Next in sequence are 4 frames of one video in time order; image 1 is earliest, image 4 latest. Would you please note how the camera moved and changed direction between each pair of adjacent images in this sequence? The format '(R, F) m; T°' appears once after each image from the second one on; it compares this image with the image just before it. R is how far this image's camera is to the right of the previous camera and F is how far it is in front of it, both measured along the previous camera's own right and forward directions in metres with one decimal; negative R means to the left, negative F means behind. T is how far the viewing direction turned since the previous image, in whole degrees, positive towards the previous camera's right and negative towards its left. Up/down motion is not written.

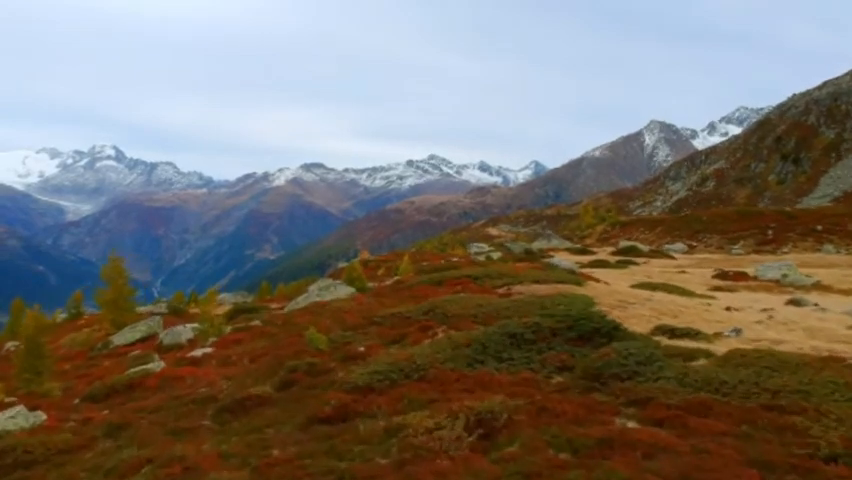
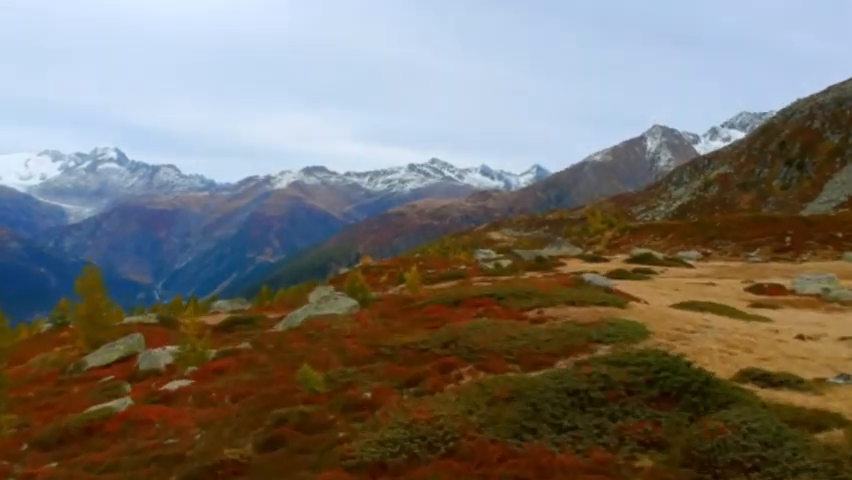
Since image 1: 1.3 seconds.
(-0.5, +4.3) m; 0°
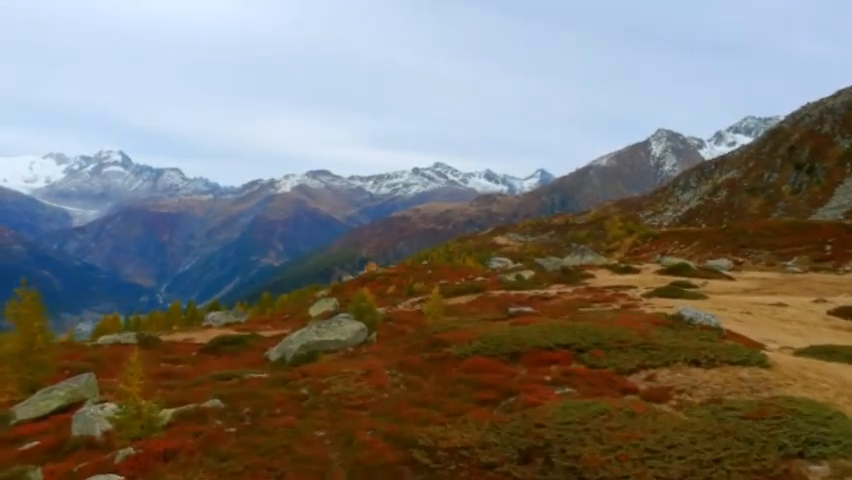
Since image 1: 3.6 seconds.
(-1.0, +8.4) m; 0°
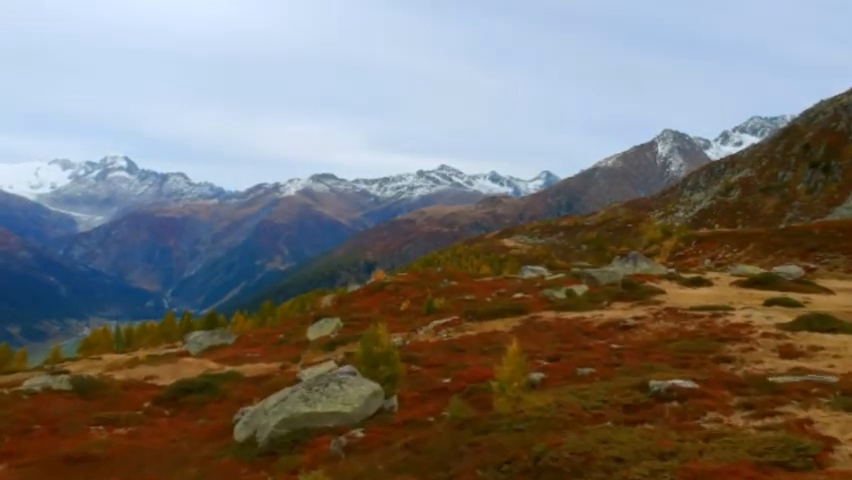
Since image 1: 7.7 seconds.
(-1.7, +15.8) m; 0°
